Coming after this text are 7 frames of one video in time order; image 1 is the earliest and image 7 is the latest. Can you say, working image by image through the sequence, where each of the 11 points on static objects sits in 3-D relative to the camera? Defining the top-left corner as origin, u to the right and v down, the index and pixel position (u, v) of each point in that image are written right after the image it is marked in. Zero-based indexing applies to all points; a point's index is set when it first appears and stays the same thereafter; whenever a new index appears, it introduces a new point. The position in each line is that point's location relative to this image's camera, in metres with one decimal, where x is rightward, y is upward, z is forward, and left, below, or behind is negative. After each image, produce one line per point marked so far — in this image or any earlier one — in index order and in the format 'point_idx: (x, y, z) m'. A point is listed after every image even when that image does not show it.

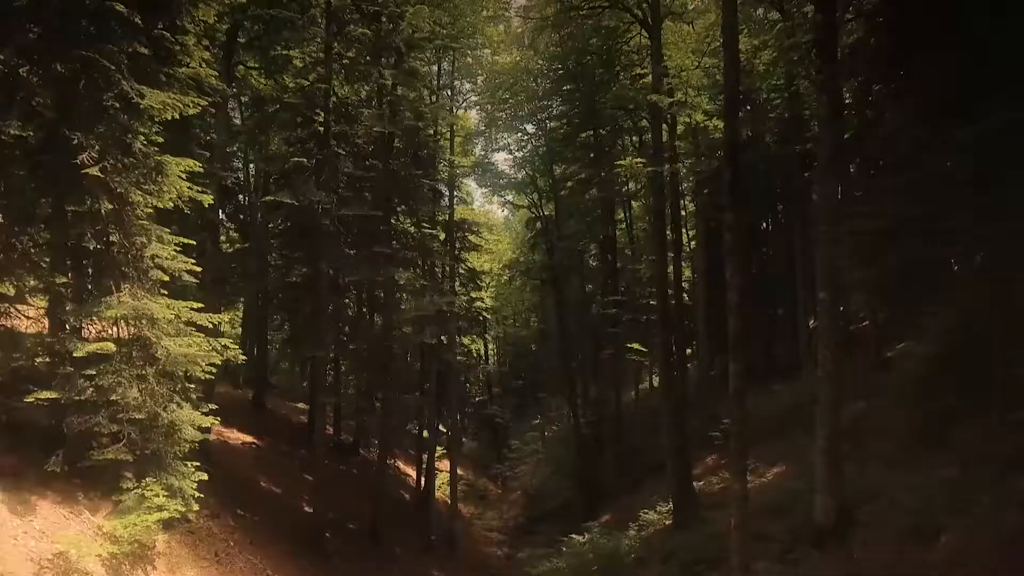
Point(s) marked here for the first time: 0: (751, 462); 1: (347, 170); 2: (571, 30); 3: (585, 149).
0: (+5.5, -4.0, +14.6) m
1: (-3.5, +2.5, +14.0) m
2: (+1.4, +6.5, +15.6) m
3: (+2.3, +4.3, +19.7) m
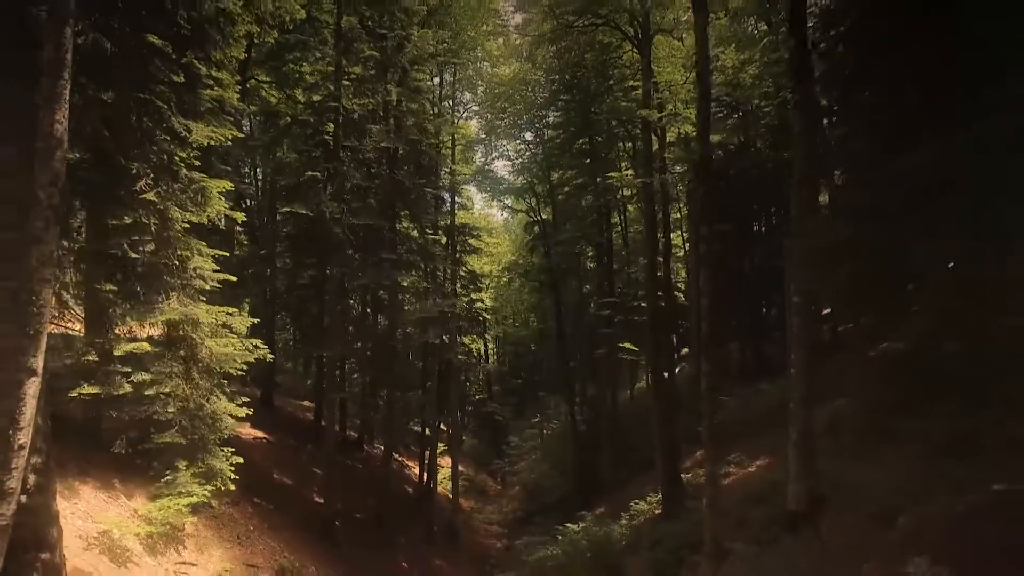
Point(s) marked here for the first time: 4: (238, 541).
0: (+5.4, -4.1, +15.4) m
1: (-3.6, +2.4, +14.9) m
2: (+1.4, +6.4, +16.5) m
3: (+2.3, +4.2, +20.5) m
4: (-4.7, -4.3, +11.0) m
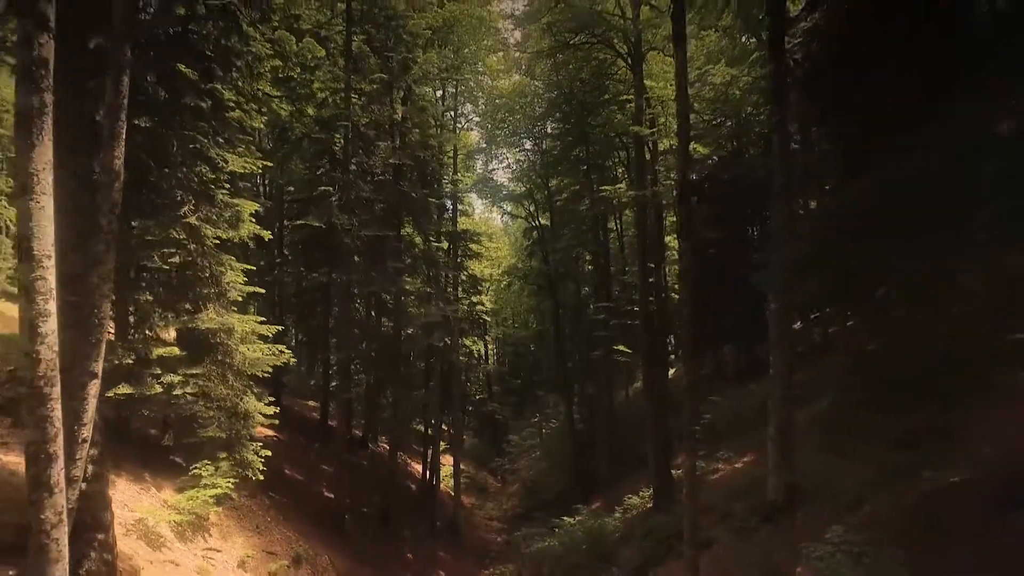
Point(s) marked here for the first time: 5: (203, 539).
0: (+5.4, -4.2, +16.3) m
1: (-3.6, +2.3, +15.7) m
2: (+1.4, +6.2, +17.3) m
3: (+2.2, +4.1, +21.4) m
4: (-4.7, -4.5, +11.8) m
5: (-5.0, -4.0, +10.3) m
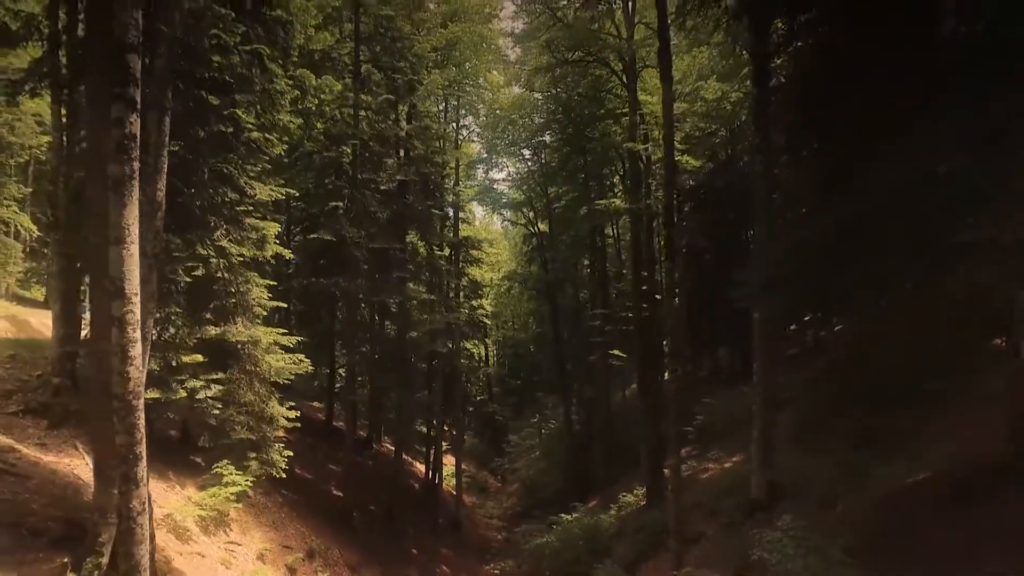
0: (+5.4, -4.4, +17.0) m
1: (-3.6, +2.1, +16.5) m
2: (+1.4, +6.0, +18.1) m
3: (+2.2, +3.9, +22.1) m
4: (-4.7, -4.7, +12.6) m
5: (-5.0, -4.2, +11.0) m
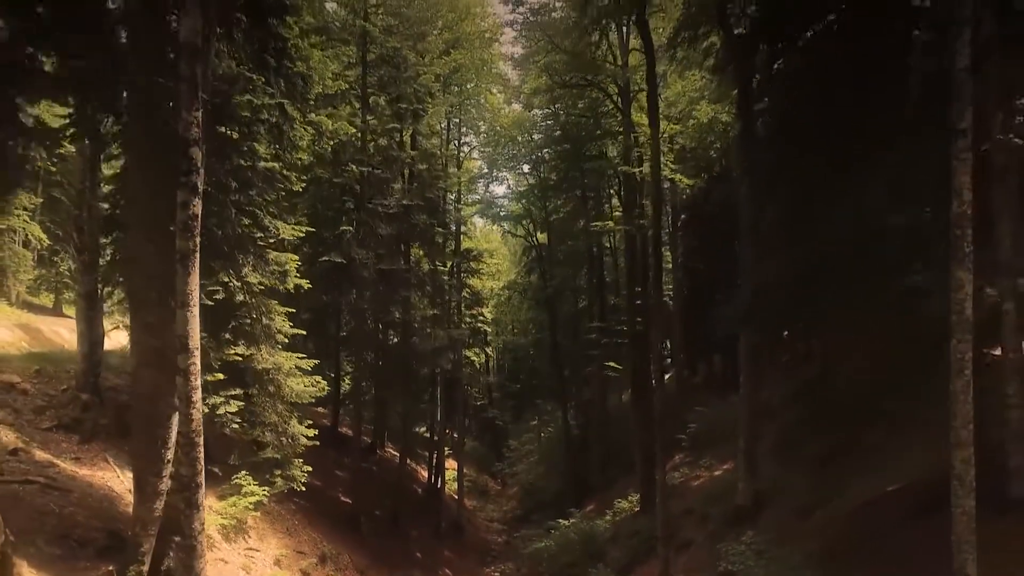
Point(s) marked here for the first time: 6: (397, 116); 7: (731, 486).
0: (+5.4, -4.8, +17.8) m
1: (-3.6, +1.6, +17.3) m
2: (+1.4, +5.6, +18.9) m
3: (+2.2, +3.5, +22.9) m
4: (-4.7, -5.1, +13.4) m
5: (-5.0, -4.7, +11.8) m
6: (-3.2, +4.8, +17.7) m
7: (+5.0, -4.5, +14.7) m
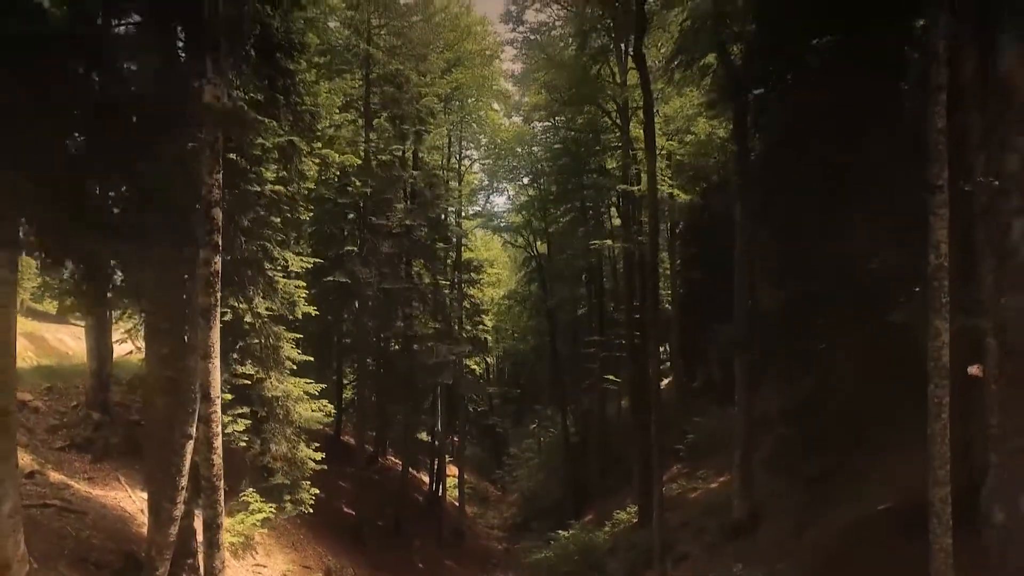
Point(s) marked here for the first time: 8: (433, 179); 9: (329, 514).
0: (+5.4, -5.2, +18.1) m
1: (-3.6, +1.2, +17.6) m
2: (+1.4, +5.2, +19.2) m
3: (+2.2, +3.1, +23.2) m
4: (-4.7, -5.5, +13.7) m
5: (-4.9, -5.1, +12.1) m
6: (-3.2, +4.4, +18.0) m
7: (+5.0, -5.0, +15.0) m
8: (-2.3, +3.3, +19.3) m
9: (-5.2, -6.3, +17.8) m
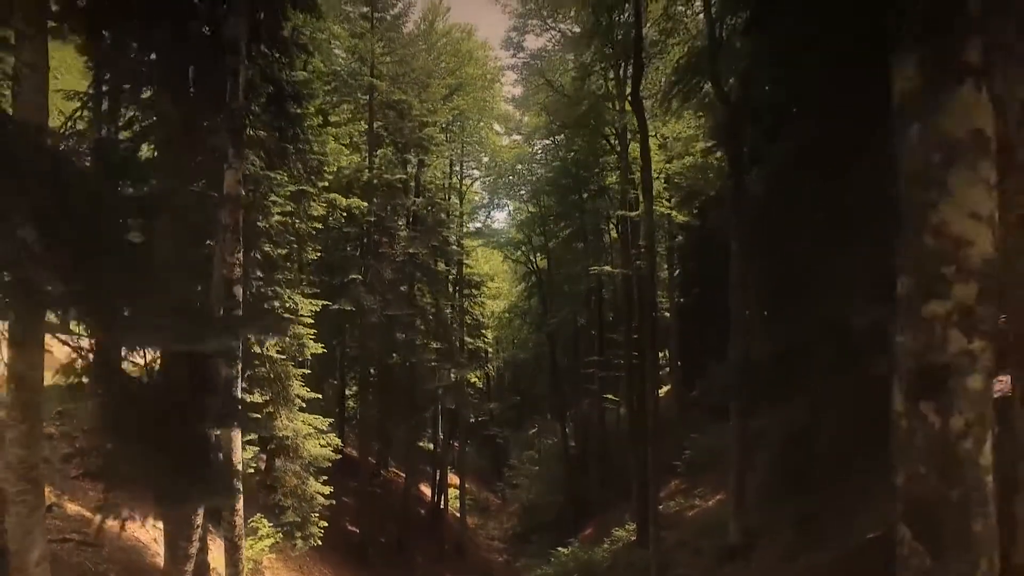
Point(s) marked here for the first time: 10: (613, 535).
0: (+5.5, -5.9, +18.5) m
1: (-3.6, +0.6, +17.9) m
2: (+1.4, +4.6, +19.5) m
3: (+2.3, +2.4, +23.6) m
4: (-4.7, -6.2, +14.0) m
5: (-4.9, -5.7, +12.4) m
6: (-3.1, +3.8, +18.4) m
7: (+5.0, -5.6, +15.3) m
8: (-2.3, +2.7, +19.6) m
9: (-5.1, -6.9, +18.1) m
10: (+3.0, -7.4, +19.0) m
